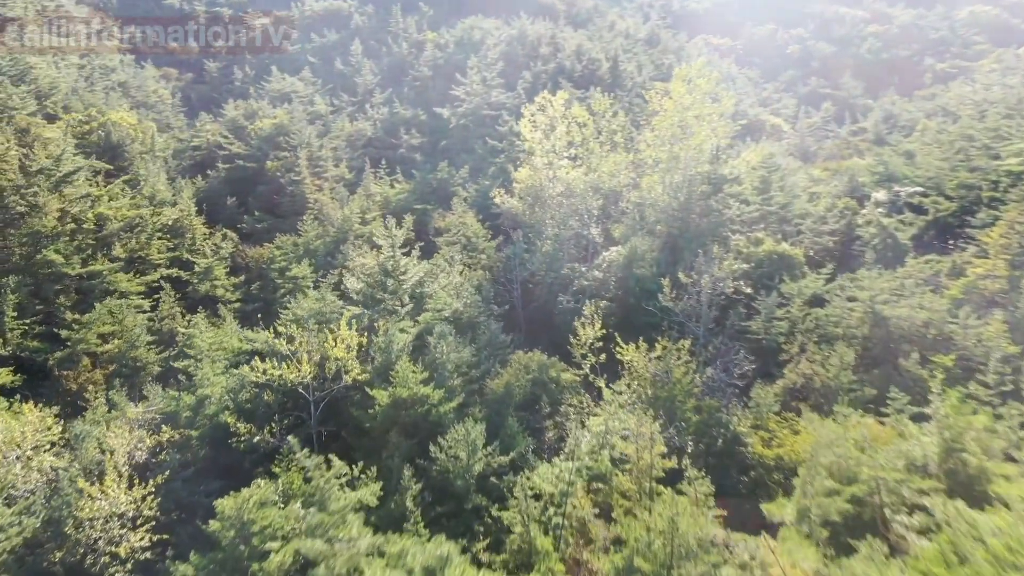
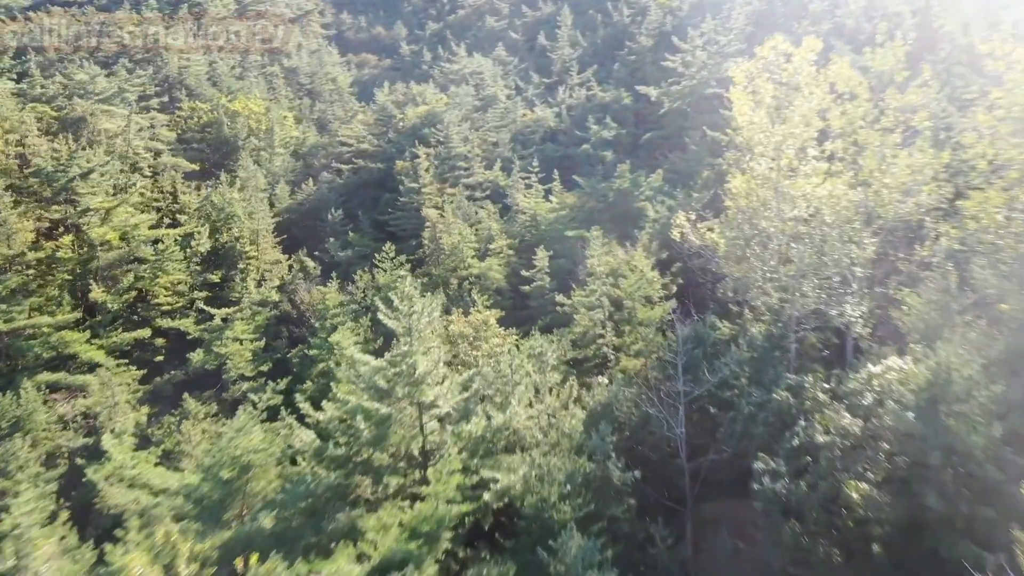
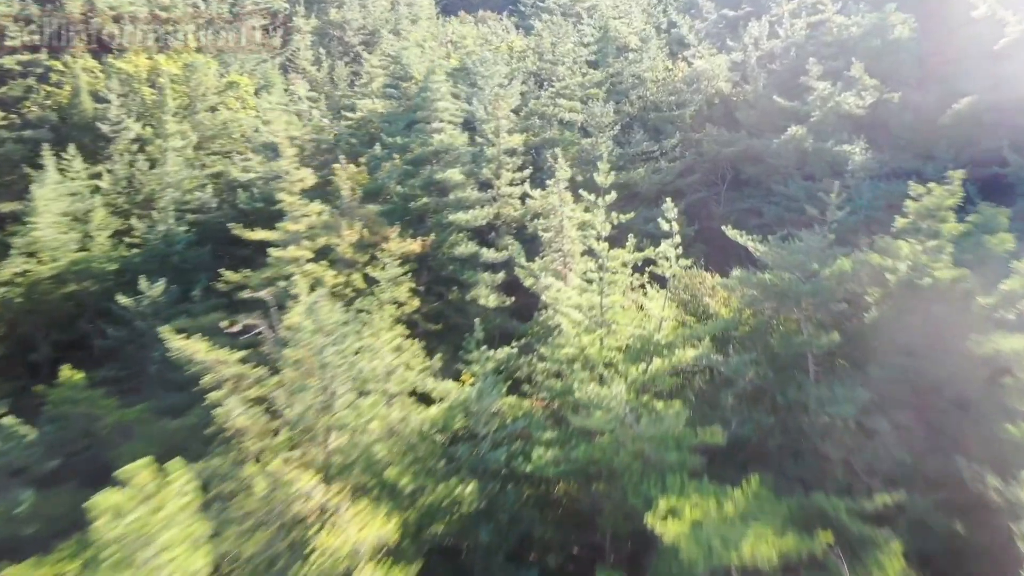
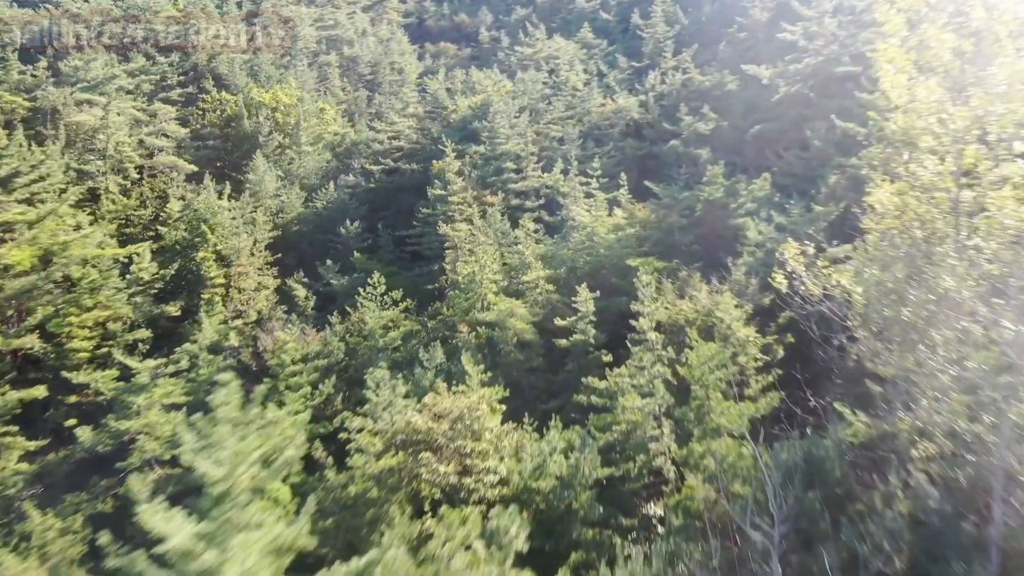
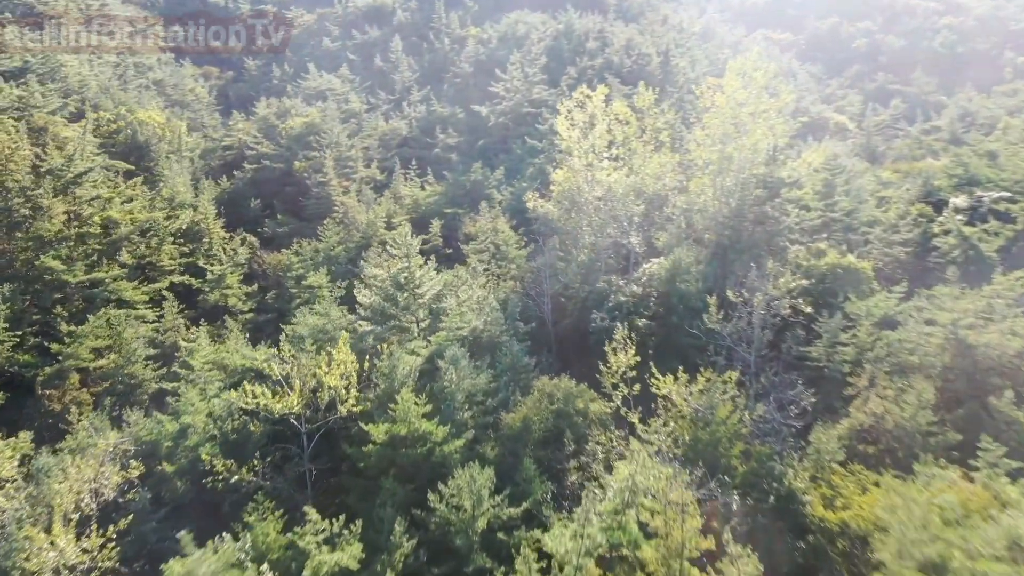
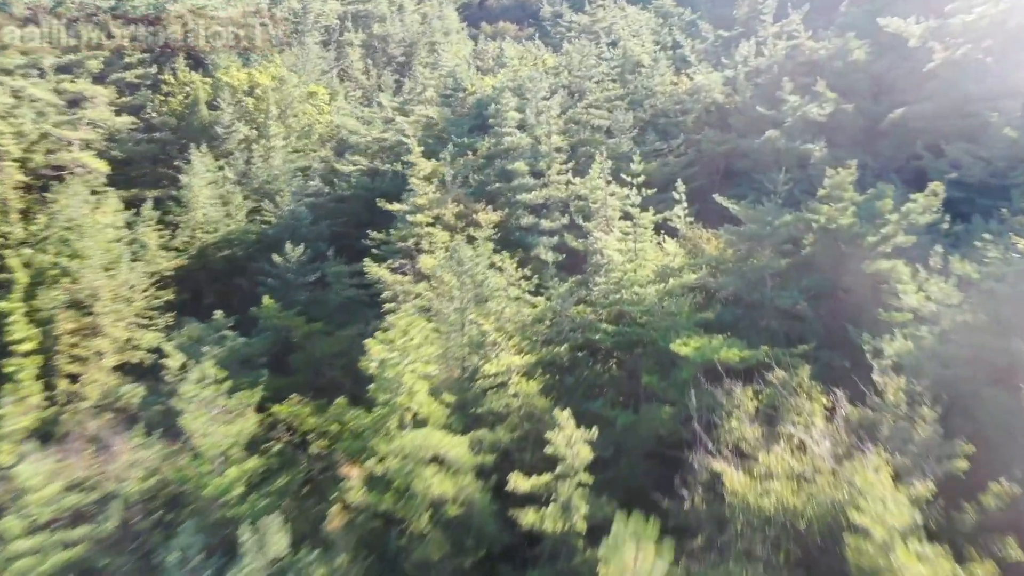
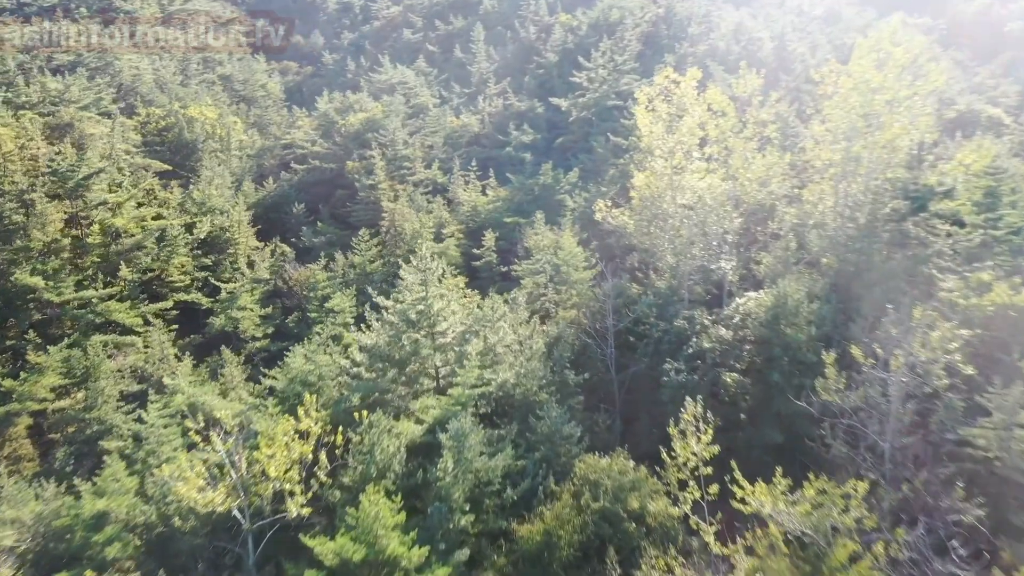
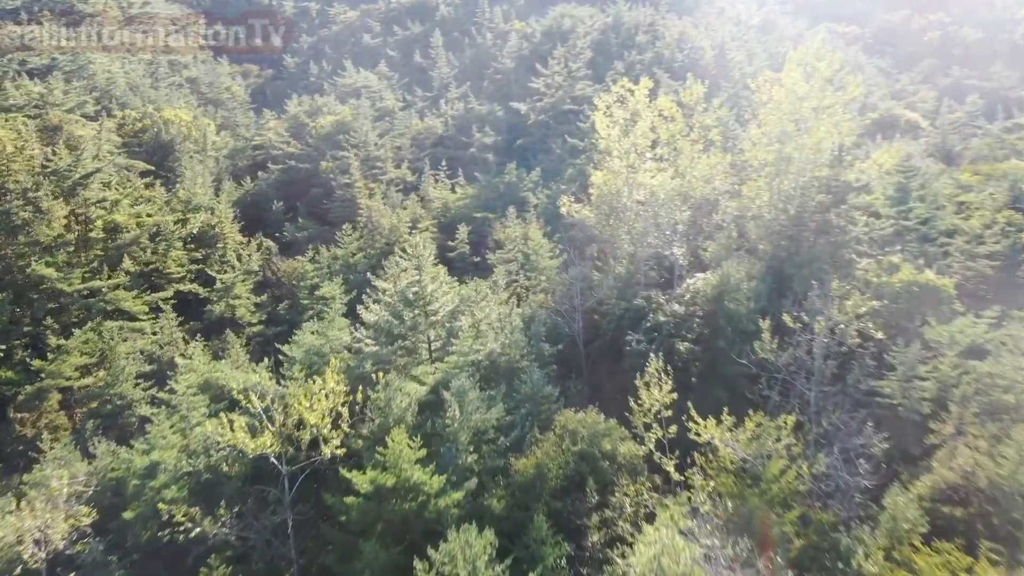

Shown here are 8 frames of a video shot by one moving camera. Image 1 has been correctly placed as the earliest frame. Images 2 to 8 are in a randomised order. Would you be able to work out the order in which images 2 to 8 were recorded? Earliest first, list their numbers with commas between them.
5, 8, 7, 2, 4, 6, 3
